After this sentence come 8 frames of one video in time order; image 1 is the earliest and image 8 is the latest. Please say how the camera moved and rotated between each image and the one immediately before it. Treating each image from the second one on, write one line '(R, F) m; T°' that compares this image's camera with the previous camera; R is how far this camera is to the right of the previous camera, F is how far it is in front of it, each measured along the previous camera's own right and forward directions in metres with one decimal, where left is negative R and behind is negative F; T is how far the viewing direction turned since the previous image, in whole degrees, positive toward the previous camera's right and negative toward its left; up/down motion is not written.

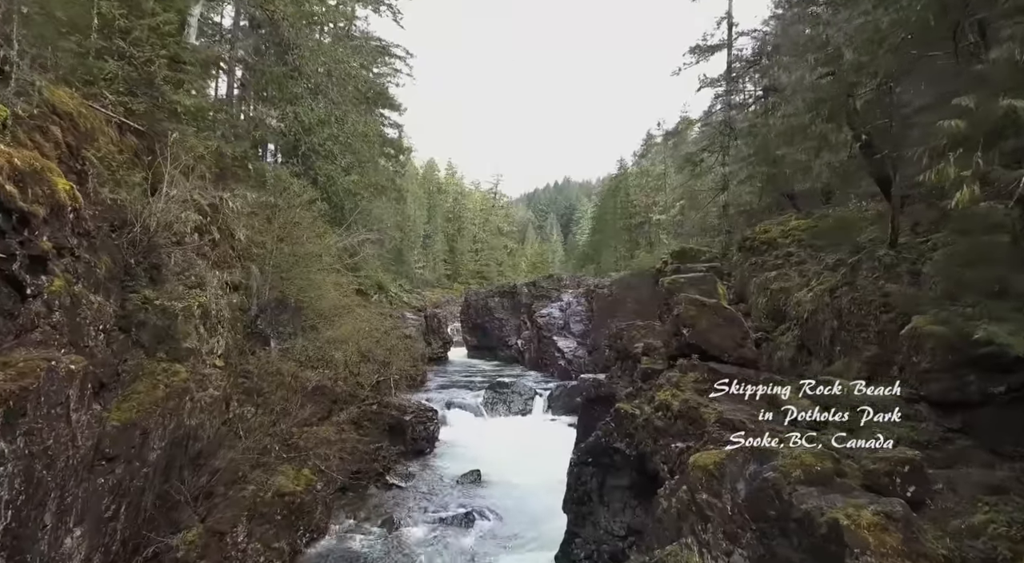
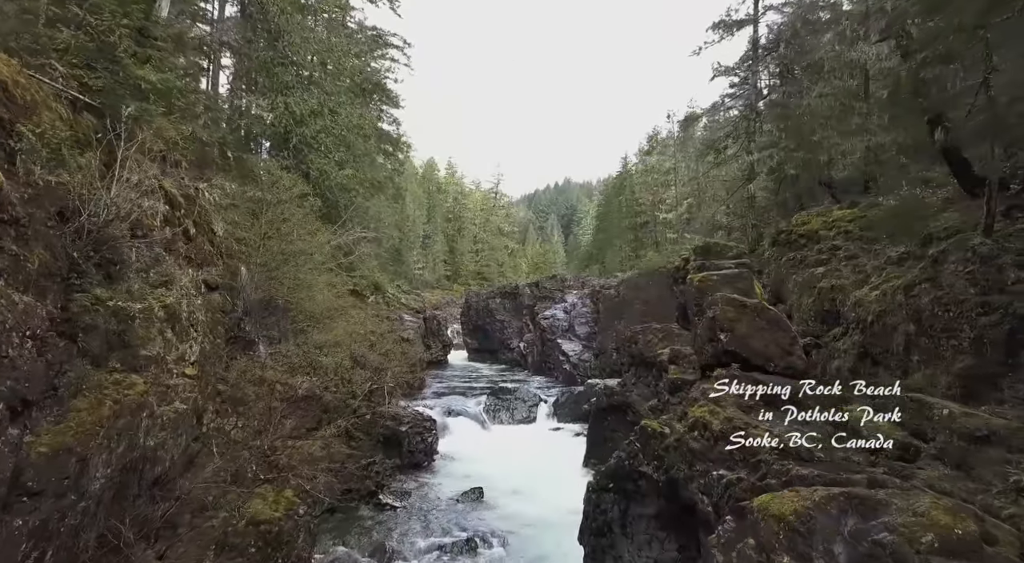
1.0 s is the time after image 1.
(-0.1, +1.1) m; 0°
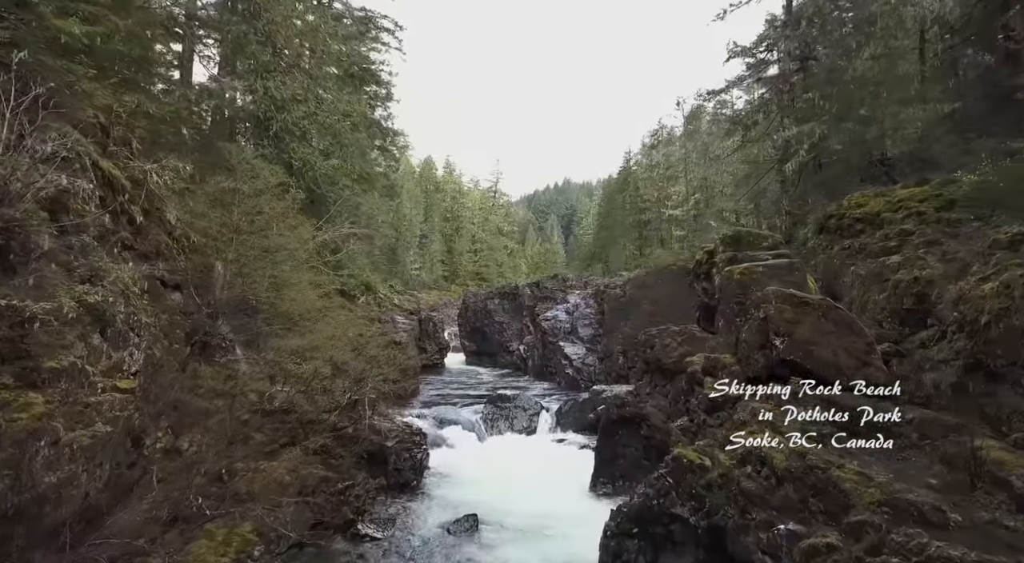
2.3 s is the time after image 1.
(0.0, +1.4) m; 0°
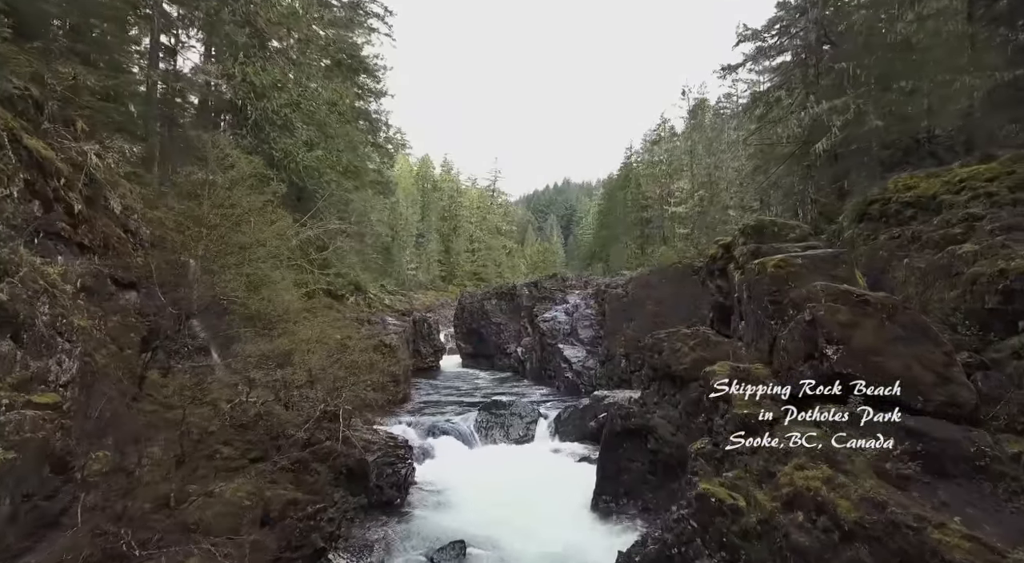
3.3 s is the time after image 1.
(+0.1, +1.1) m; 0°
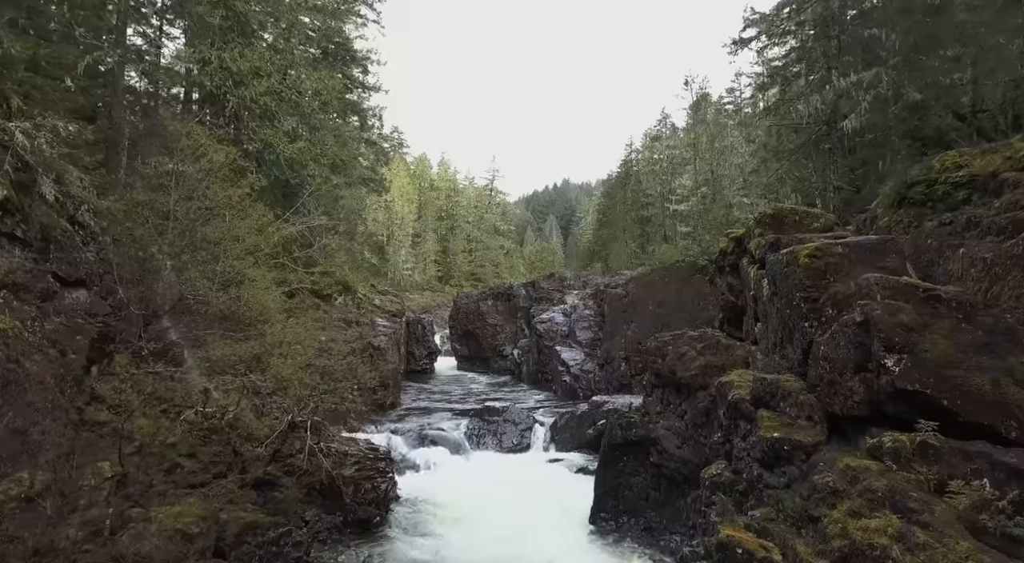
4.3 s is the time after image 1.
(+0.2, +0.9) m; 0°
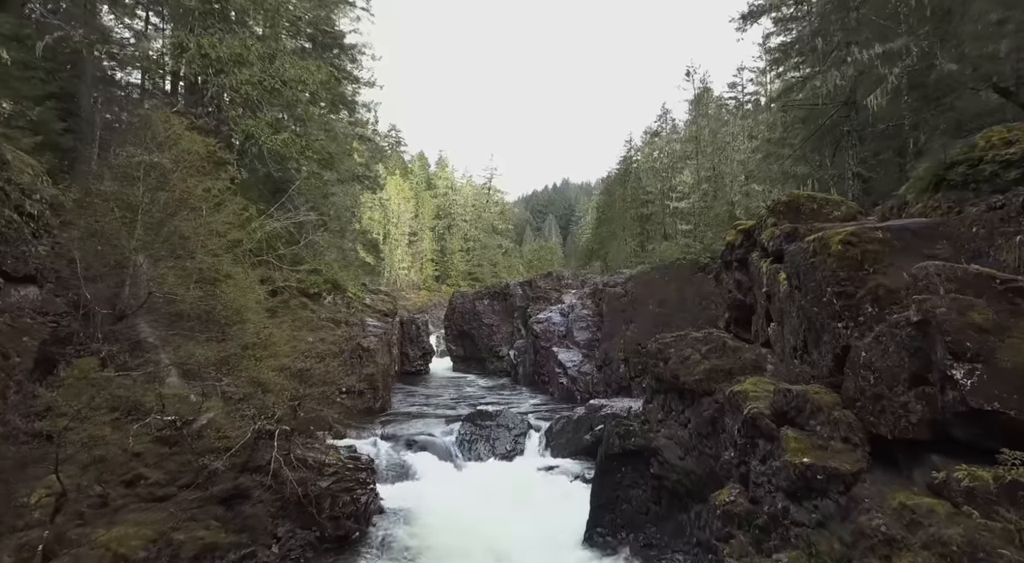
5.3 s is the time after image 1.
(+0.2, +0.7) m; 0°
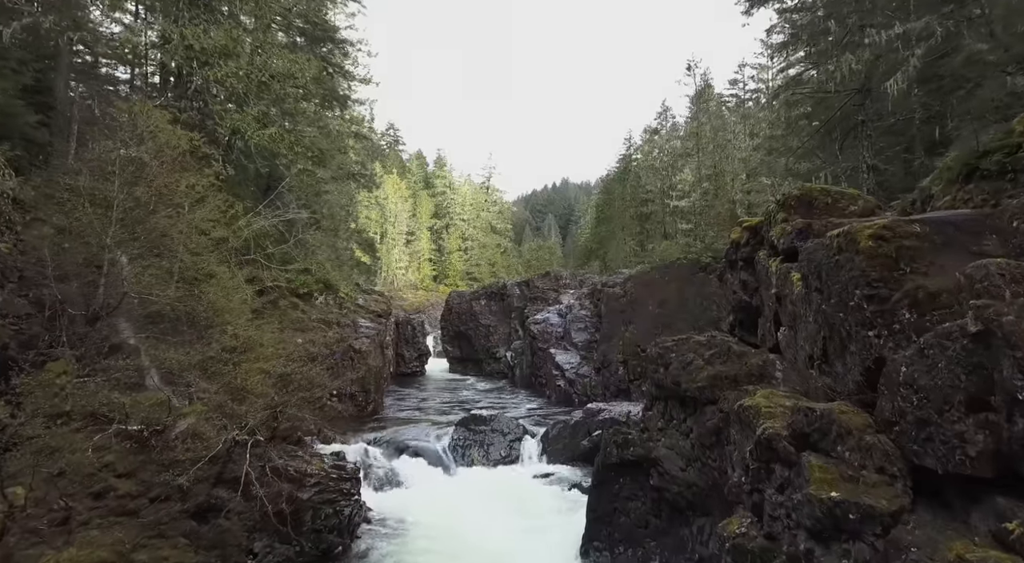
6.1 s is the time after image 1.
(+0.1, +0.5) m; 0°
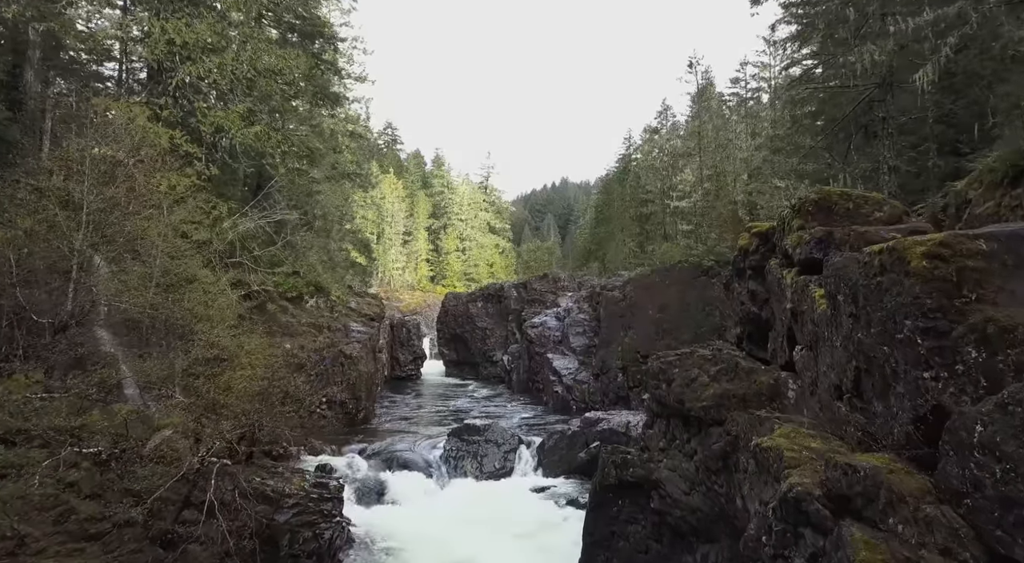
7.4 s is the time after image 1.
(+0.1, +0.6) m; 0°
